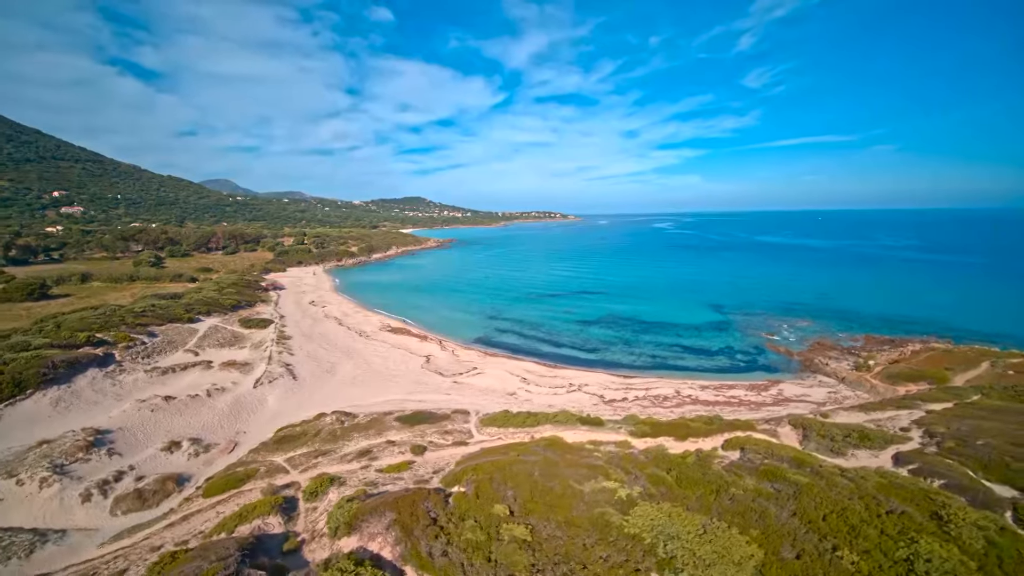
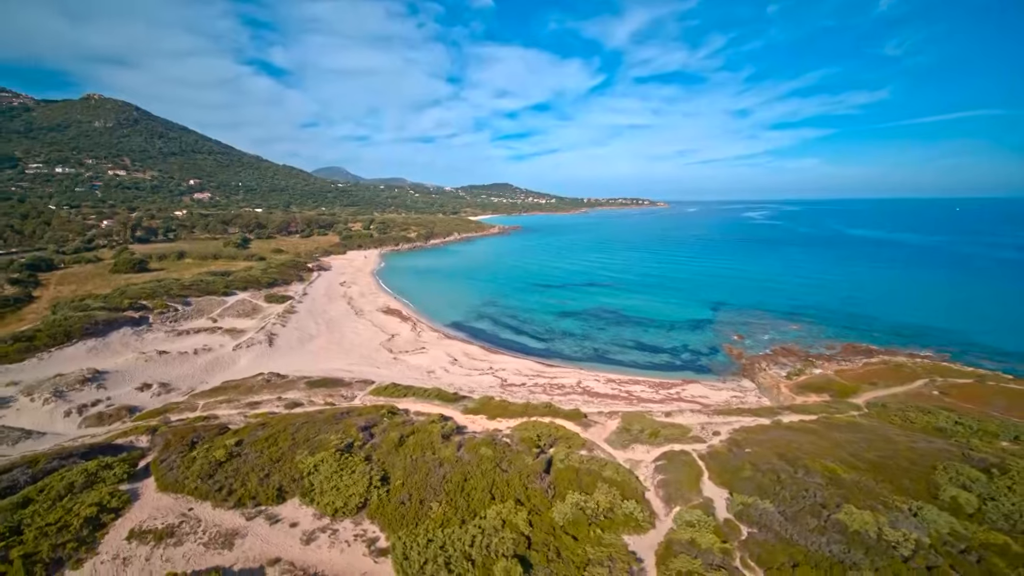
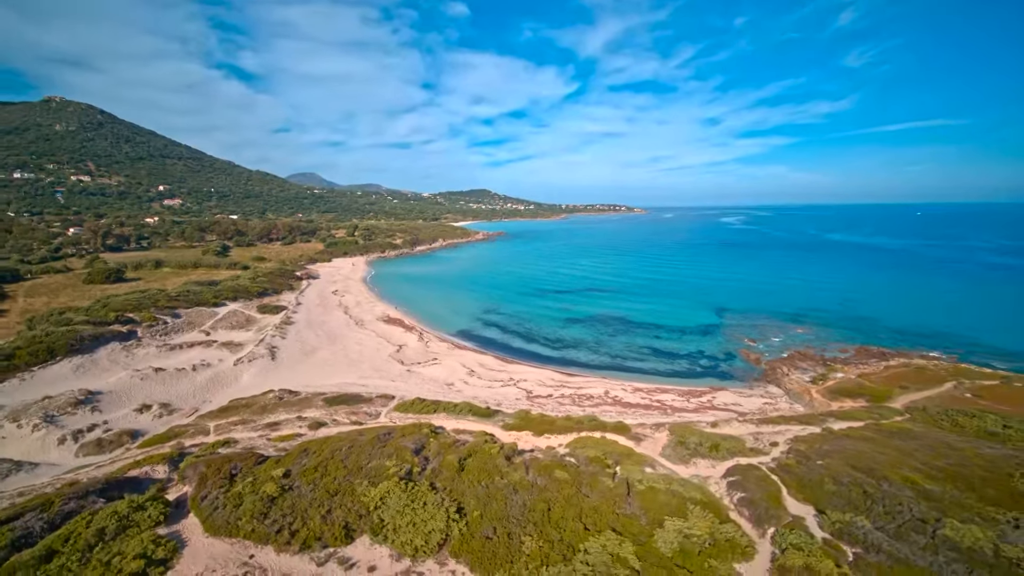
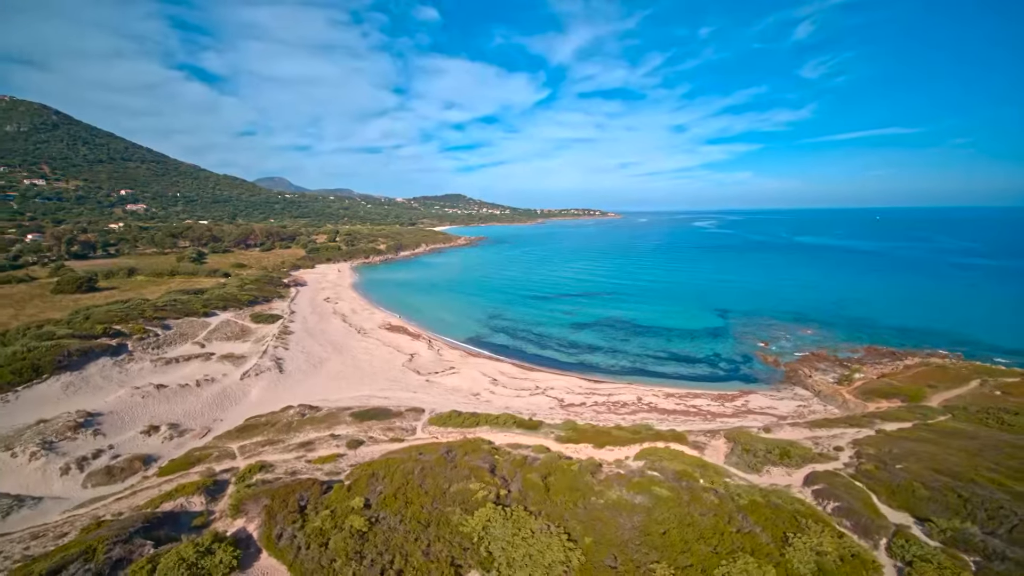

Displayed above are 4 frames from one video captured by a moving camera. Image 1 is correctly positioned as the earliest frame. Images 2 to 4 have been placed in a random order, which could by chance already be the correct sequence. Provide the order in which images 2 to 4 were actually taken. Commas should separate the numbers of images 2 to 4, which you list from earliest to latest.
4, 3, 2
